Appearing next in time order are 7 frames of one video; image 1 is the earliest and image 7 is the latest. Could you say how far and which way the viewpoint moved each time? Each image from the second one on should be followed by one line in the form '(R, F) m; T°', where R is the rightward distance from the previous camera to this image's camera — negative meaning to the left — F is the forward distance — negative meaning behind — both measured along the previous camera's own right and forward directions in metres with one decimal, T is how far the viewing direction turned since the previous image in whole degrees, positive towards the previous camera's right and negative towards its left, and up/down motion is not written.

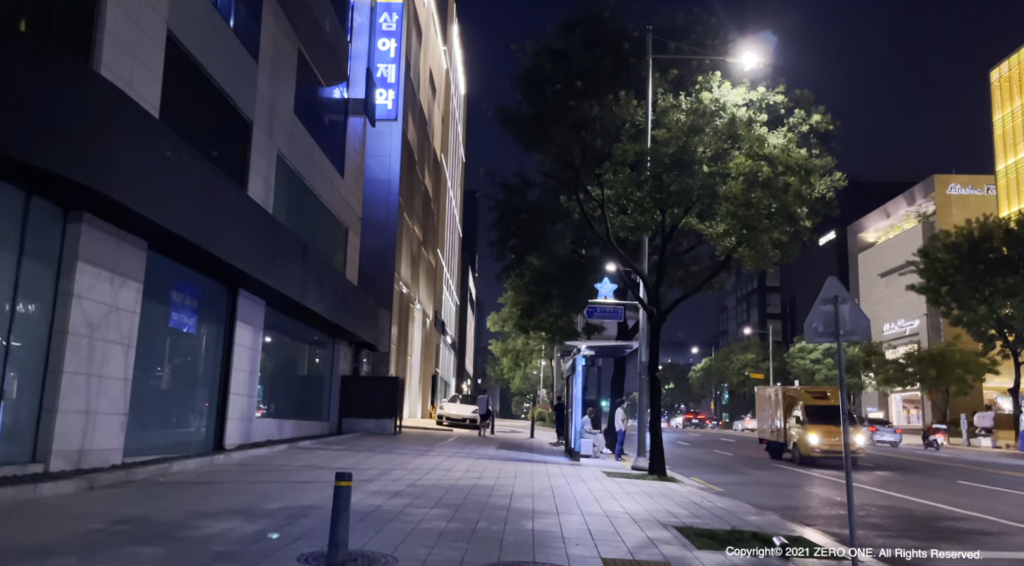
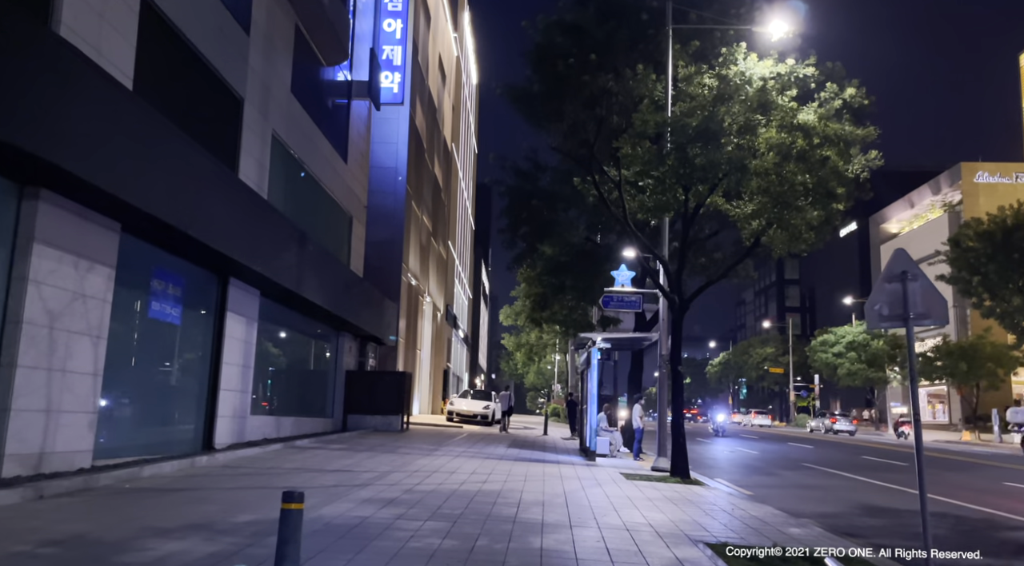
(+0.1, +1.2) m; -1°
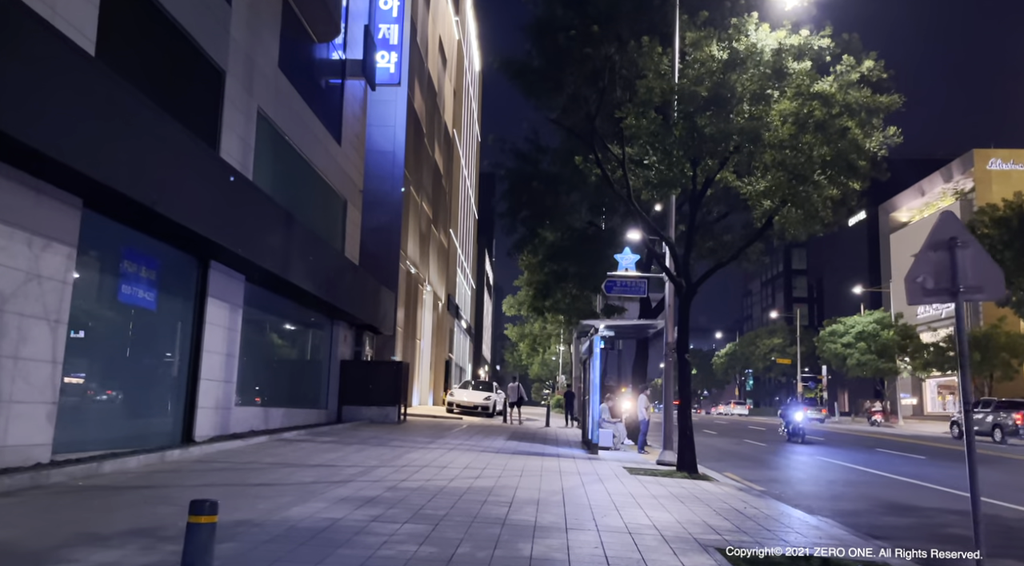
(+0.2, +0.9) m; 0°
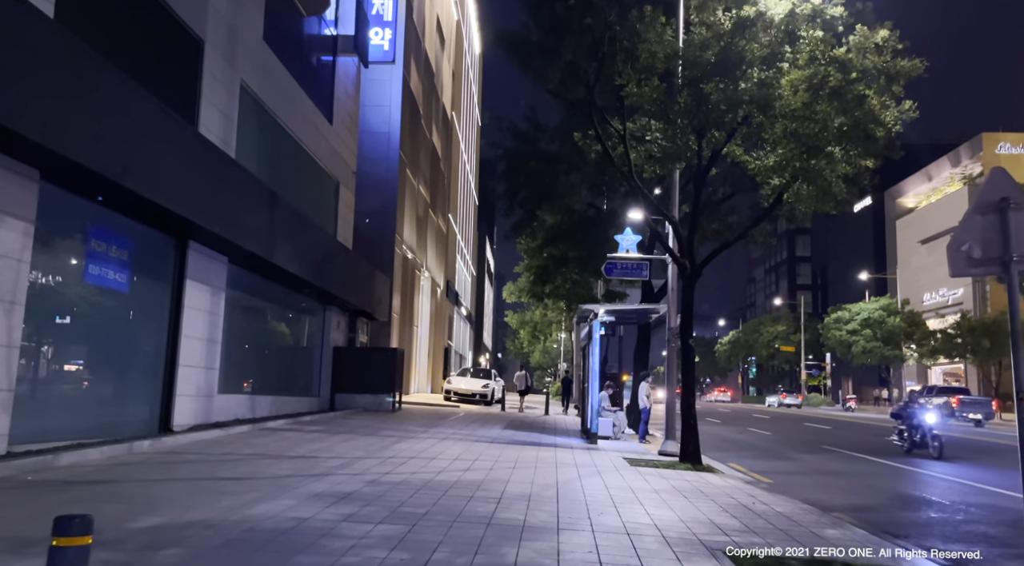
(+0.1, +0.7) m; 0°
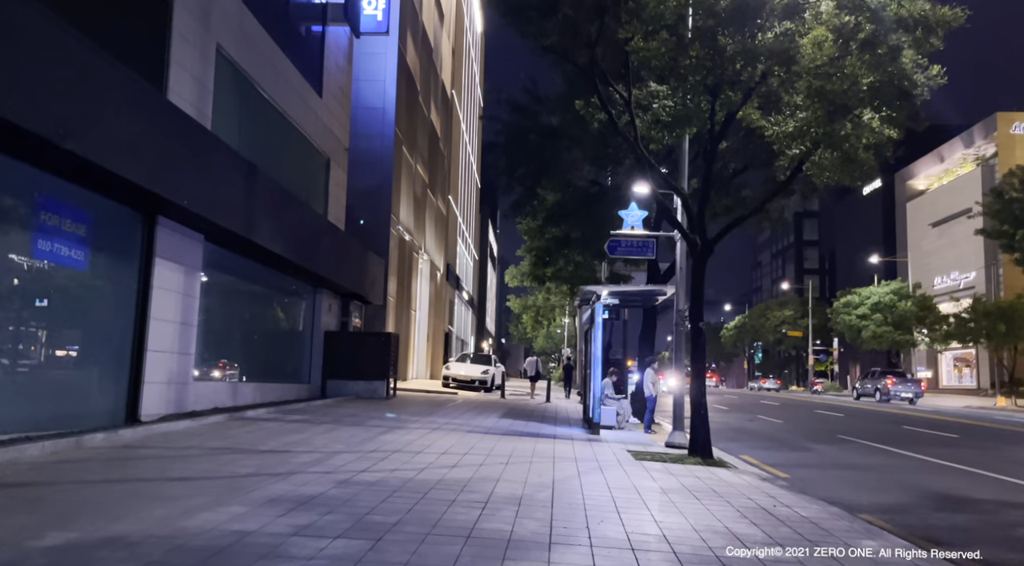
(+0.2, +1.0) m; 0°
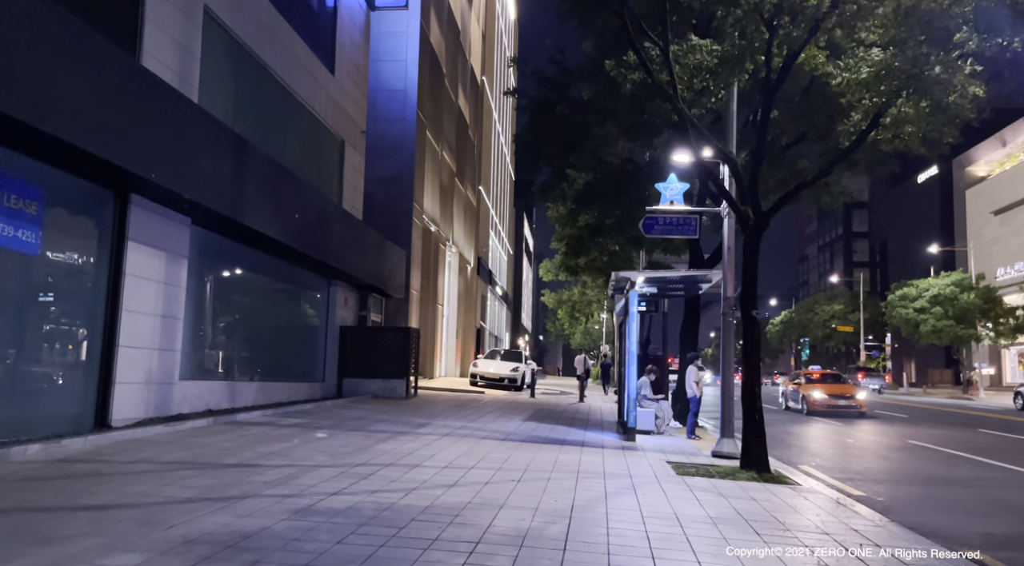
(+0.3, +1.7) m; -3°
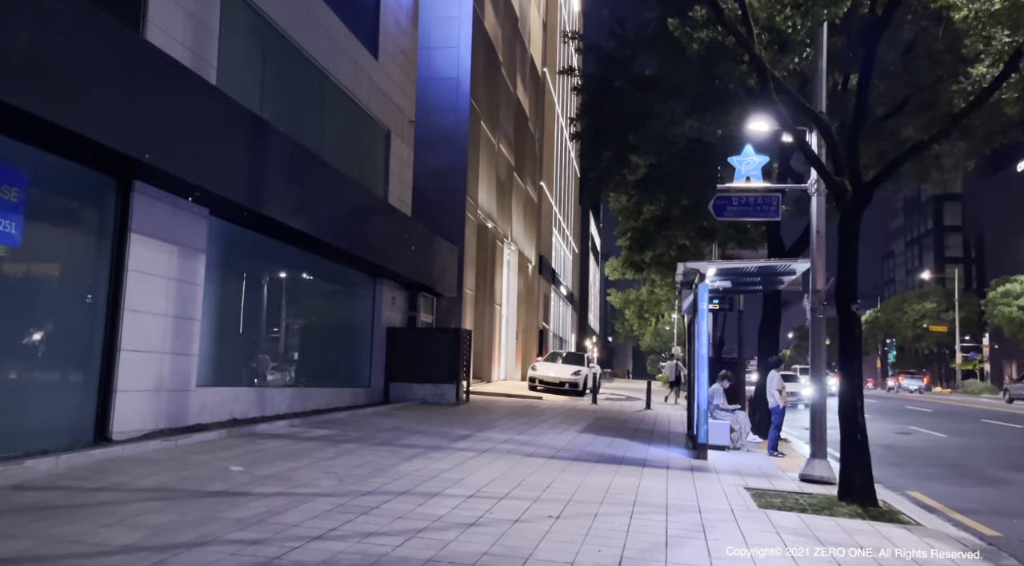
(+0.3, +1.6) m; -5°
